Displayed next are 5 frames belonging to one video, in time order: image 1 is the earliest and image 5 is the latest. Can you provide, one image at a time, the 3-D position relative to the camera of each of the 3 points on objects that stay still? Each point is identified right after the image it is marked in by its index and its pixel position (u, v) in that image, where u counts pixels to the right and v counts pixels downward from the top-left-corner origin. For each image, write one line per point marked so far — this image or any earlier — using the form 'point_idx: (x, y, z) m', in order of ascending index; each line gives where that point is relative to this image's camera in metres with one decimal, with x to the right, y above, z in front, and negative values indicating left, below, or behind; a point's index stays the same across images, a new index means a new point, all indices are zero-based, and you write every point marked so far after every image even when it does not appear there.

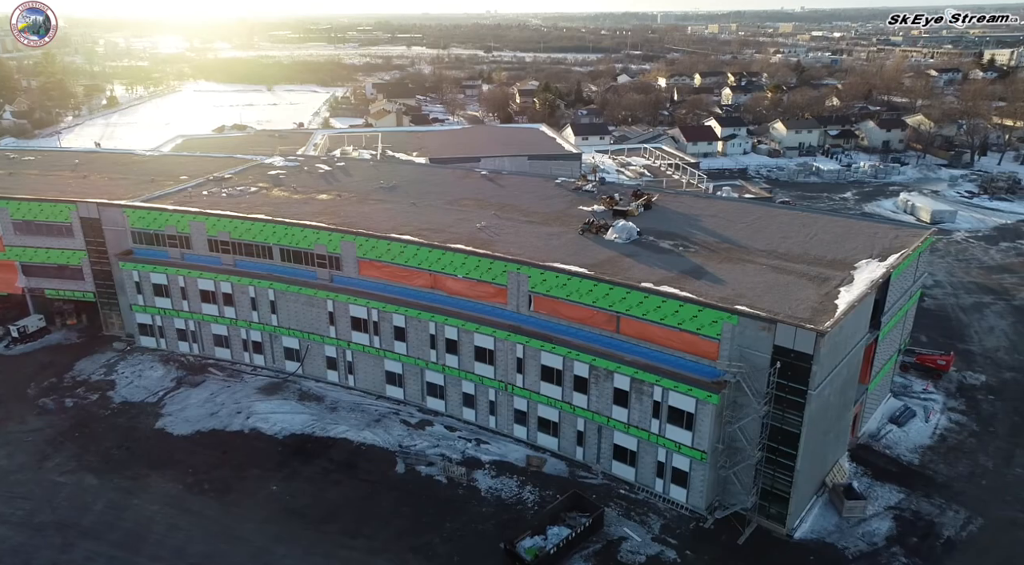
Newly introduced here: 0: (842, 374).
0: (+7.8, -2.1, +17.3) m
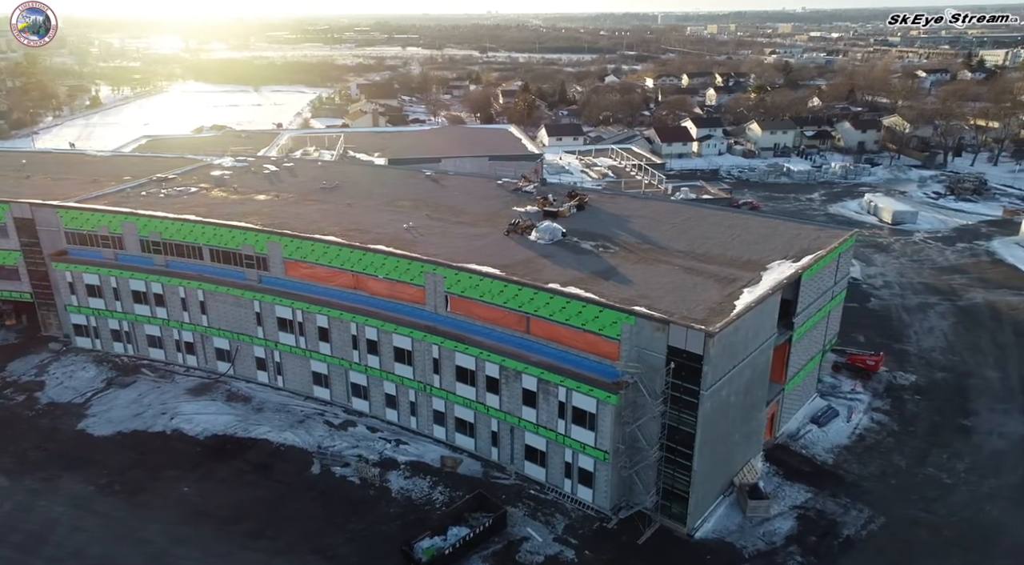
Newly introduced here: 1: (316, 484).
0: (+5.5, -2.2, +17.3) m
1: (-4.9, -5.1, +18.7) m
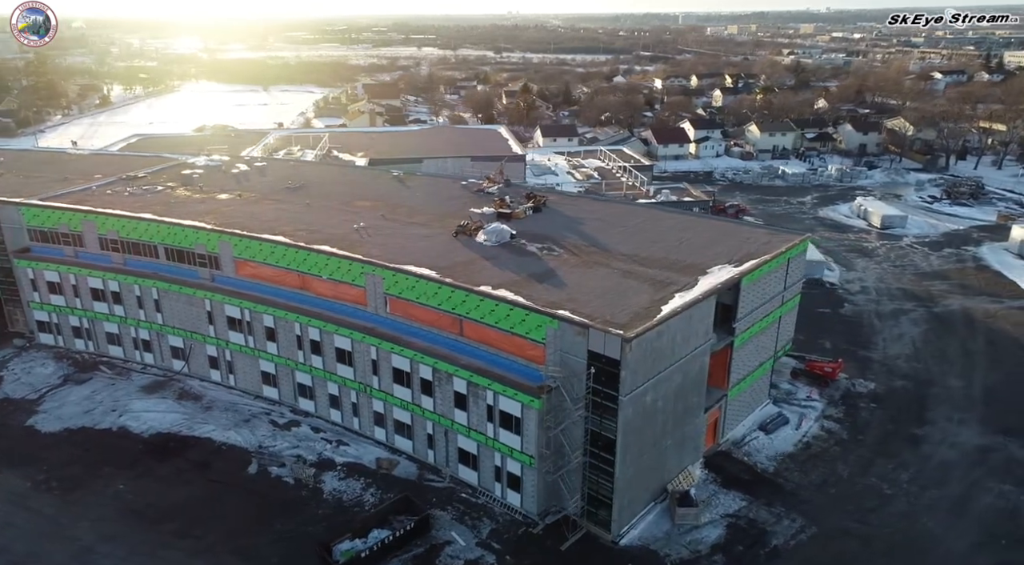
0: (+3.8, -2.3, +17.1) m
1: (-6.6, -5.1, +18.7) m
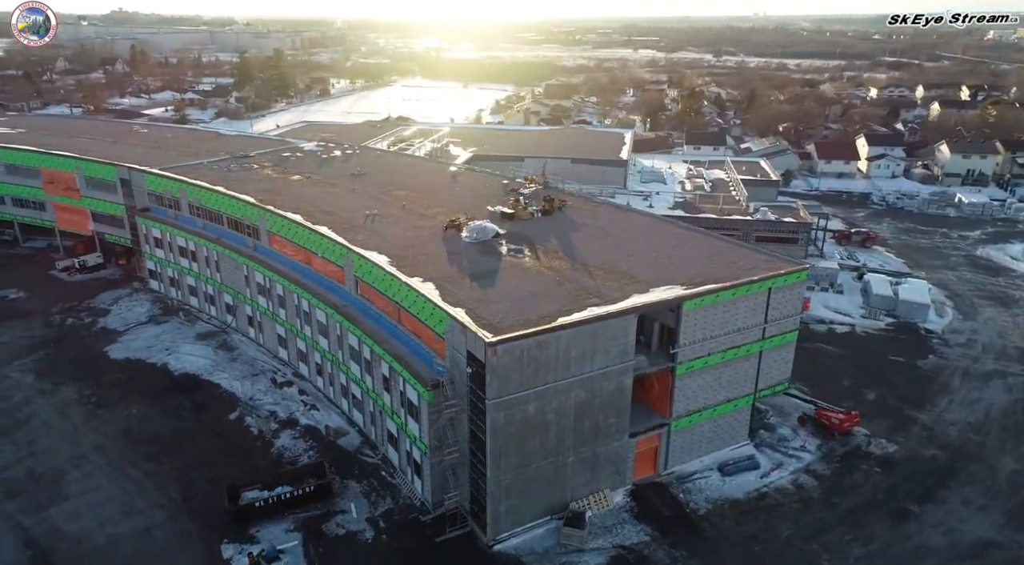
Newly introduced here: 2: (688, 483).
0: (+1.4, -2.5, +16.6) m
1: (-8.4, -4.2, +21.3) m
2: (+4.5, -5.2, +18.9) m
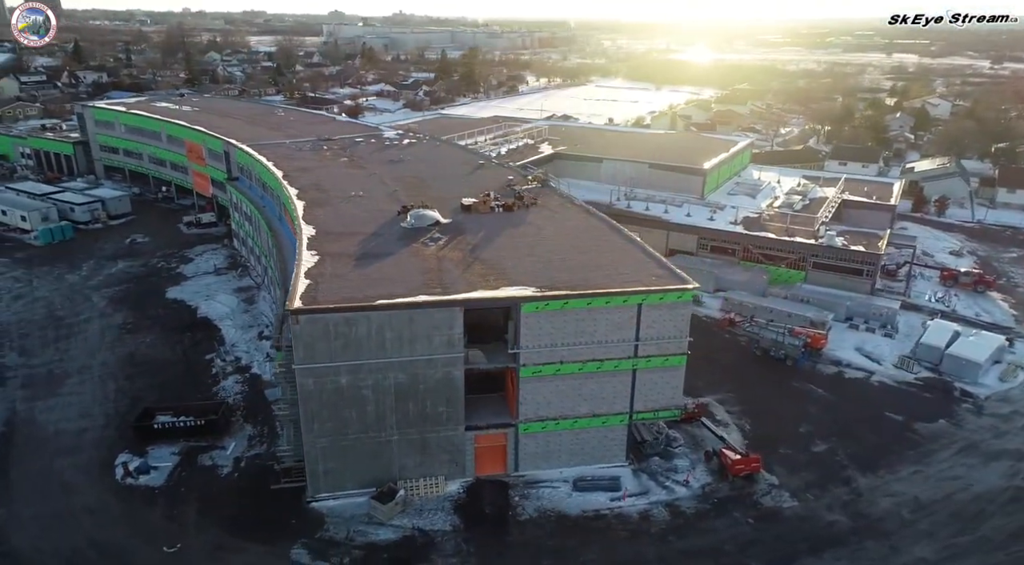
0: (-2.9, -2.2, +17.4) m
1: (-10.7, -2.8, +25.0) m
2: (+0.5, -5.2, +18.6) m
